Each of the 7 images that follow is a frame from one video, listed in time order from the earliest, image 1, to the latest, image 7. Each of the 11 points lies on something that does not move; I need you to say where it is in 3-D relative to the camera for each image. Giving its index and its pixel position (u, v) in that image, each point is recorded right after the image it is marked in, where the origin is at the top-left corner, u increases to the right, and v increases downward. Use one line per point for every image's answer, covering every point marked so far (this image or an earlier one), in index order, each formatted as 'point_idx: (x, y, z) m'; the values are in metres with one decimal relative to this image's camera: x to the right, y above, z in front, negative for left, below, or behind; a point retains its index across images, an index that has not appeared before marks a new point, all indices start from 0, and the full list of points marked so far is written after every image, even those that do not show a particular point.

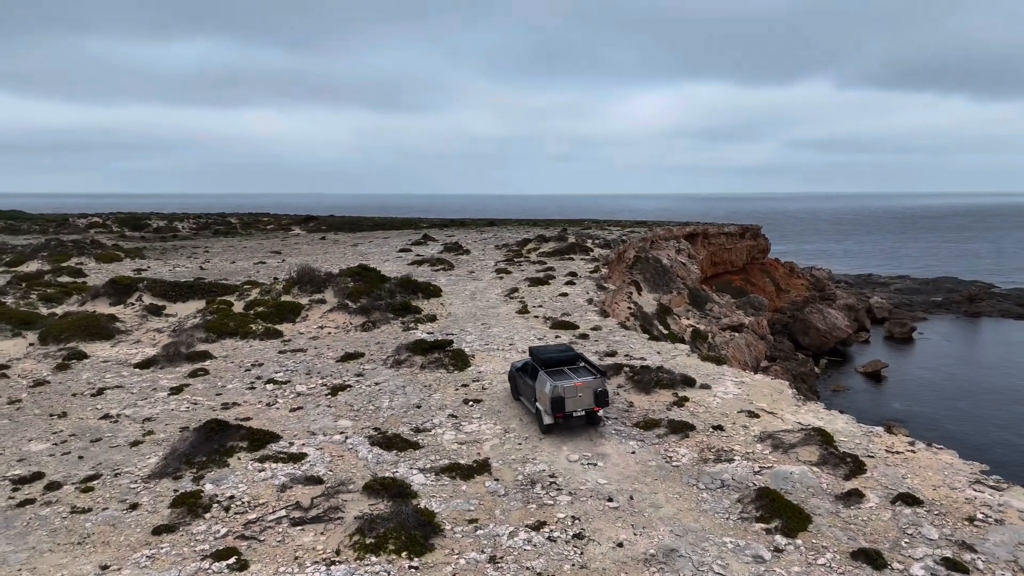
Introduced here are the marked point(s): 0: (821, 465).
0: (+6.1, -3.5, +14.3) m
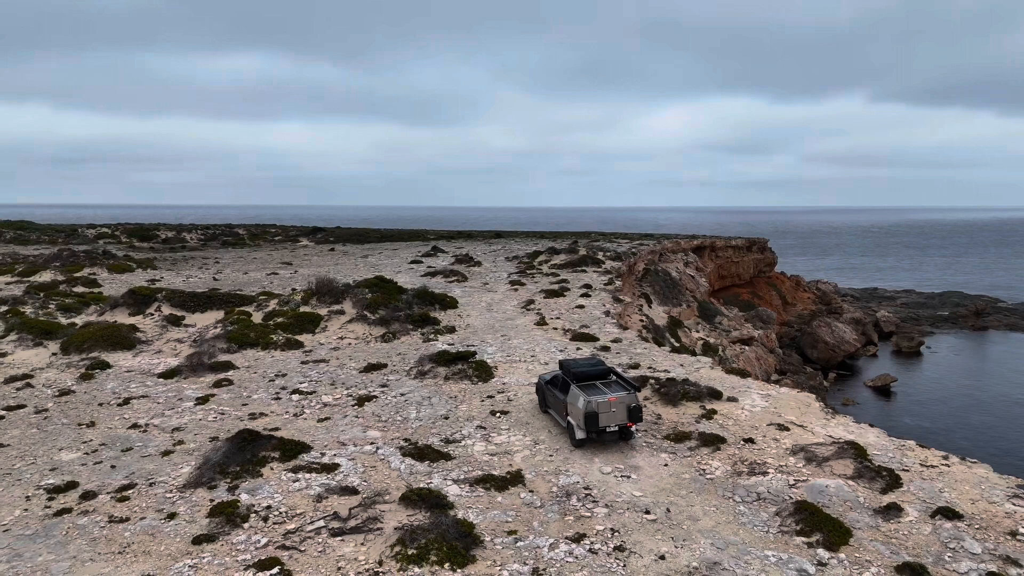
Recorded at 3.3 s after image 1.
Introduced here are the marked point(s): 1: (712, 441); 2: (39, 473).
0: (+6.8, -3.8, +14.2) m
1: (+4.6, -3.4, +16.2) m
2: (-10.1, -4.0, +15.4) m
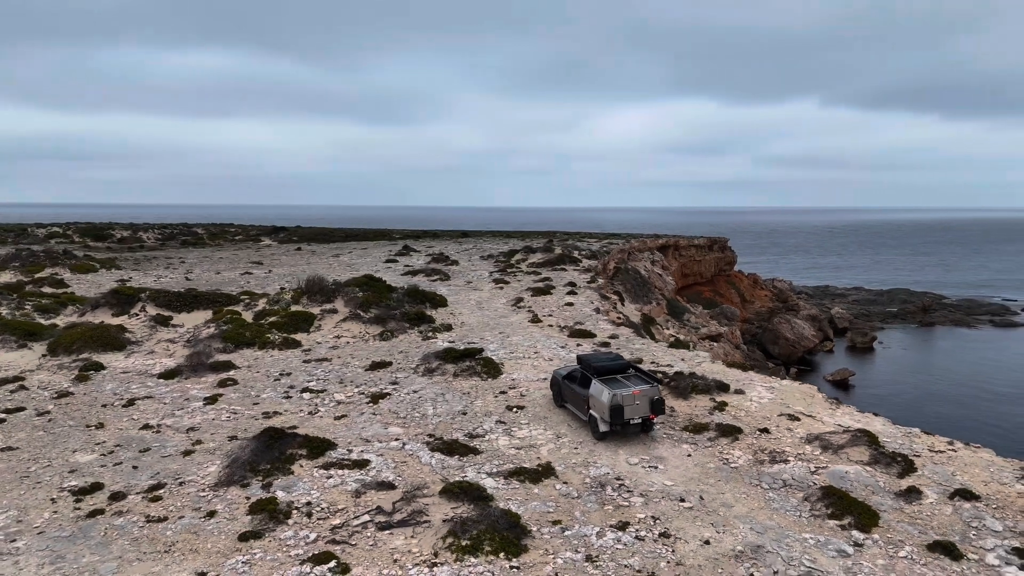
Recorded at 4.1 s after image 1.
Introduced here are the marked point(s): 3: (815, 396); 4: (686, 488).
0: (+7.5, -3.7, +14.9) m
1: (+5.1, -3.3, +16.7) m
2: (-9.5, -3.9, +15.1) m
3: (+8.3, -2.9, +19.5) m
4: (+3.4, -3.9, +14.1) m
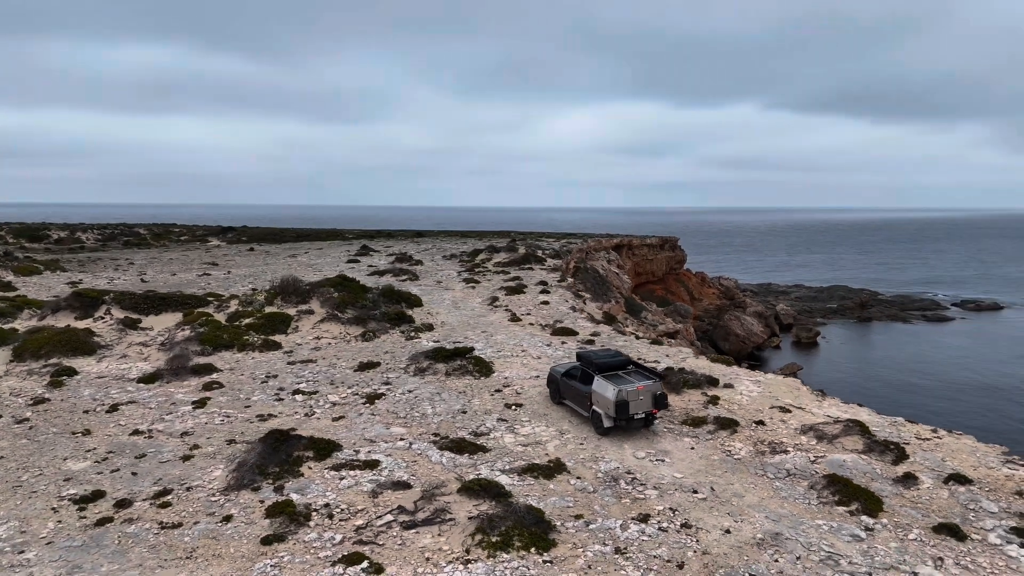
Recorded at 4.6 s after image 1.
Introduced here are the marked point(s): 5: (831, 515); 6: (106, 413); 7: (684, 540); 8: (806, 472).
0: (+7.7, -3.6, +15.5) m
1: (+5.2, -3.3, +17.2) m
2: (-9.3, -4.0, +14.6) m
3: (+8.1, -2.8, +20.2) m
4: (+3.7, -3.8, +14.5) m
5: (+5.7, -4.1, +12.9) m
6: (-10.8, -3.3, +19.1) m
7: (+2.8, -4.2, +11.9) m
8: (+6.0, -3.8, +14.7) m
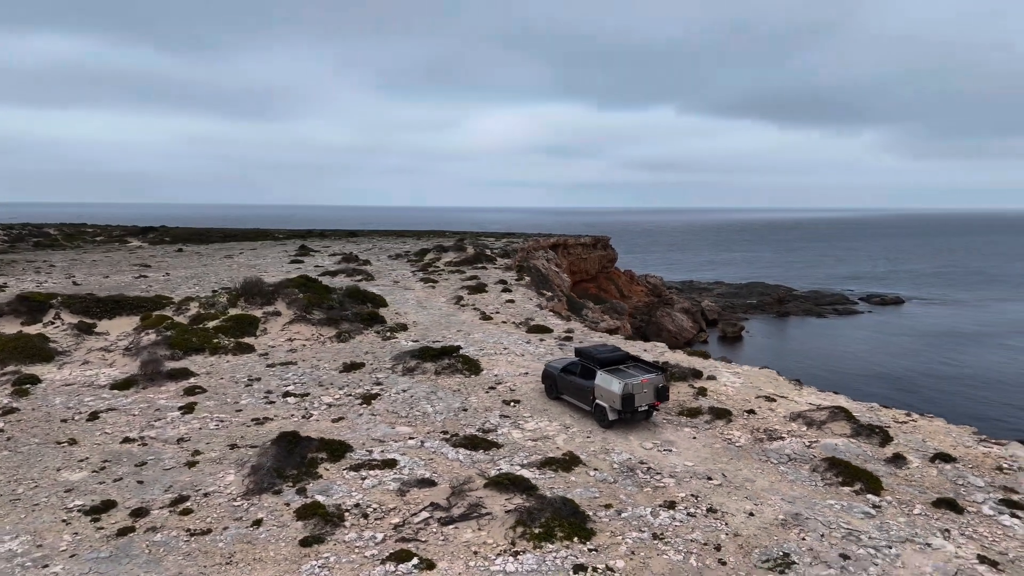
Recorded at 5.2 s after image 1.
0: (+7.9, -3.4, +16.6) m
1: (+5.3, -3.2, +18.0) m
2: (-8.8, -4.0, +13.9) m
3: (+7.9, -2.7, +21.3) m
4: (+4.1, -3.8, +15.1) m
5: (+6.3, -4.0, +13.7) m
6: (-10.8, -3.4, +18.3) m
7: (+3.5, -4.1, +12.5) m
8: (+6.4, -3.6, +15.6) m
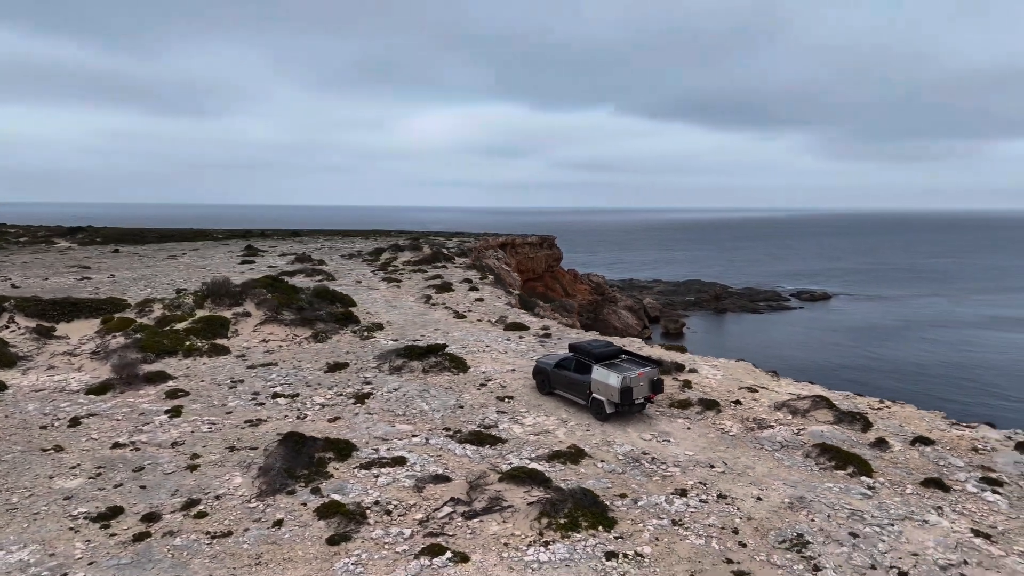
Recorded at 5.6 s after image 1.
0: (+8.0, -3.3, +17.5) m
1: (+5.2, -3.0, +18.6) m
2: (-8.6, -4.0, +13.4) m
3: (+7.5, -2.6, +22.2) m
4: (+4.2, -3.7, +15.7) m
5: (+6.5, -3.8, +14.5) m
6: (-10.9, -3.4, +17.7) m
7: (+3.9, -4.0, +13.0) m
8: (+6.5, -3.5, +16.3) m
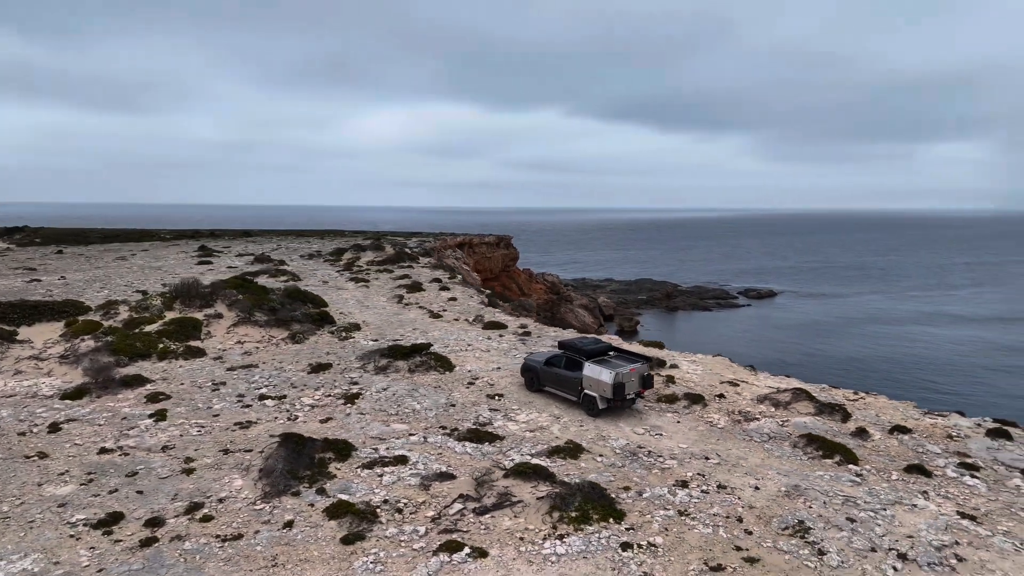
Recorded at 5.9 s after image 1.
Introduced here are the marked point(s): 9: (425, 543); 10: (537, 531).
0: (+7.8, -3.2, +18.2) m
1: (+4.9, -3.0, +19.2) m
2: (-8.4, -4.1, +13.0) m
3: (+7.0, -2.5, +22.8) m
4: (+4.2, -3.6, +16.1) m
5: (+6.6, -3.8, +15.1) m
6: (-11.0, -3.5, +17.1) m
7: (+4.0, -3.9, +13.4) m
8: (+6.4, -3.5, +16.9) m
9: (-1.4, -4.1, +11.7) m
10: (+0.4, -4.1, +12.0) m
